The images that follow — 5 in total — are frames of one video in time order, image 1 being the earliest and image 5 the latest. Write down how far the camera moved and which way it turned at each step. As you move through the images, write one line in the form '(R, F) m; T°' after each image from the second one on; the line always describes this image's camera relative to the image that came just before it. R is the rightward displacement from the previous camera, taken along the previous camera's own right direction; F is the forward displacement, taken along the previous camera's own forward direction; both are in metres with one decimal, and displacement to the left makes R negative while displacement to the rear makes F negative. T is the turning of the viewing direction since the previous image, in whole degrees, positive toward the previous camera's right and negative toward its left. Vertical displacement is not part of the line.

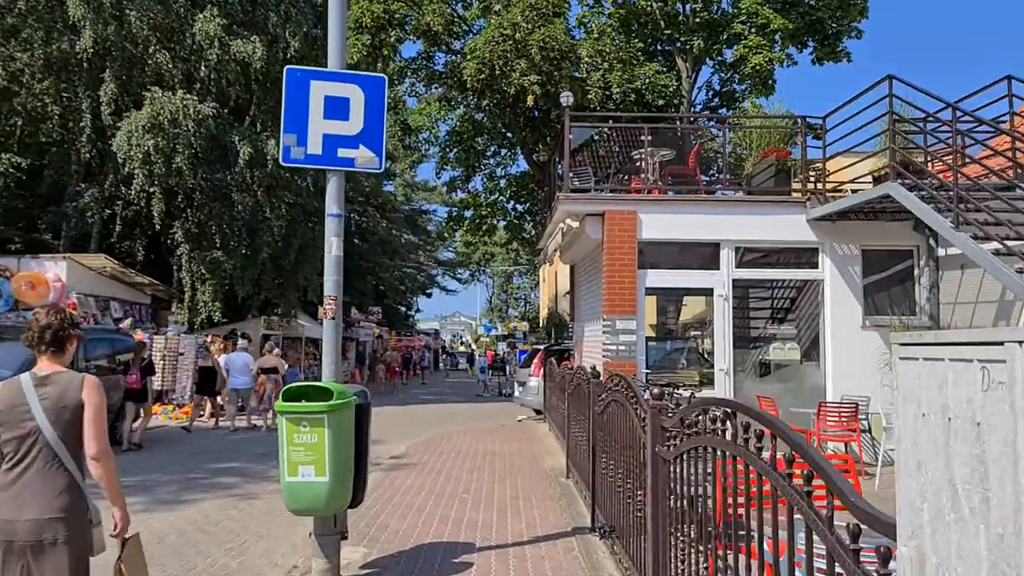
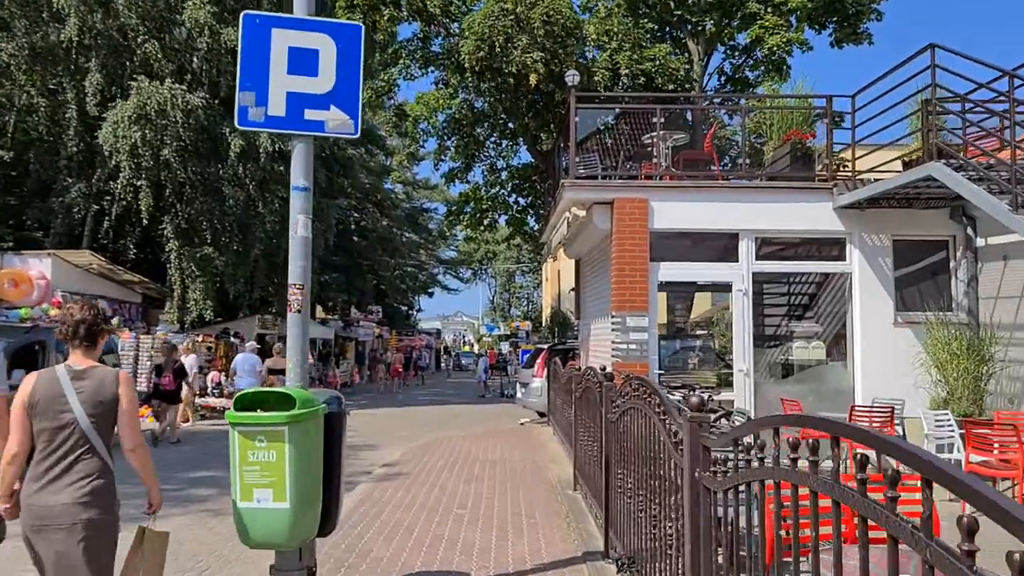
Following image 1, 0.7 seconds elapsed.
(0.0, +0.8) m; 0°
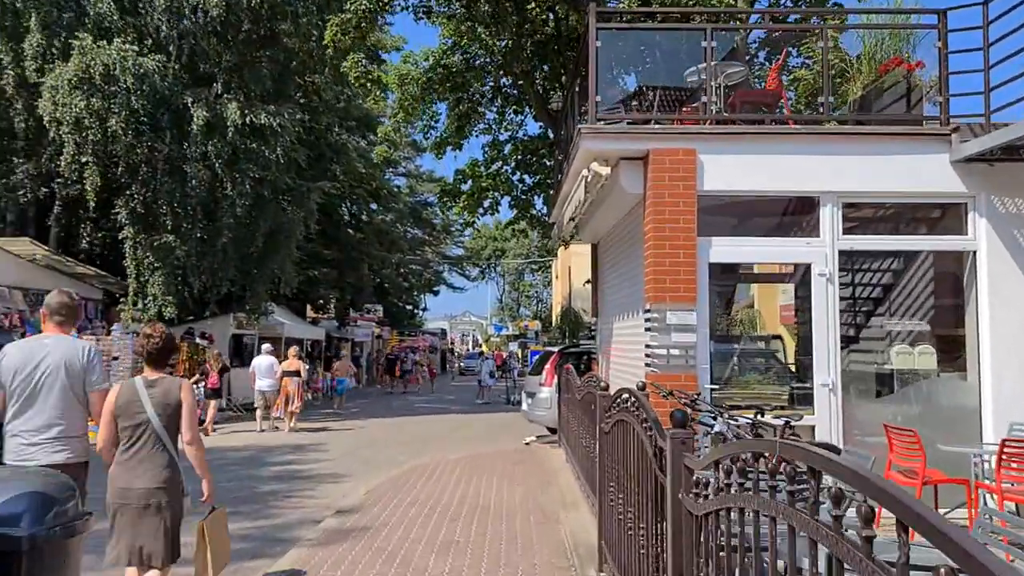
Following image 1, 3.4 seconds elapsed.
(+0.1, +2.7) m; -1°
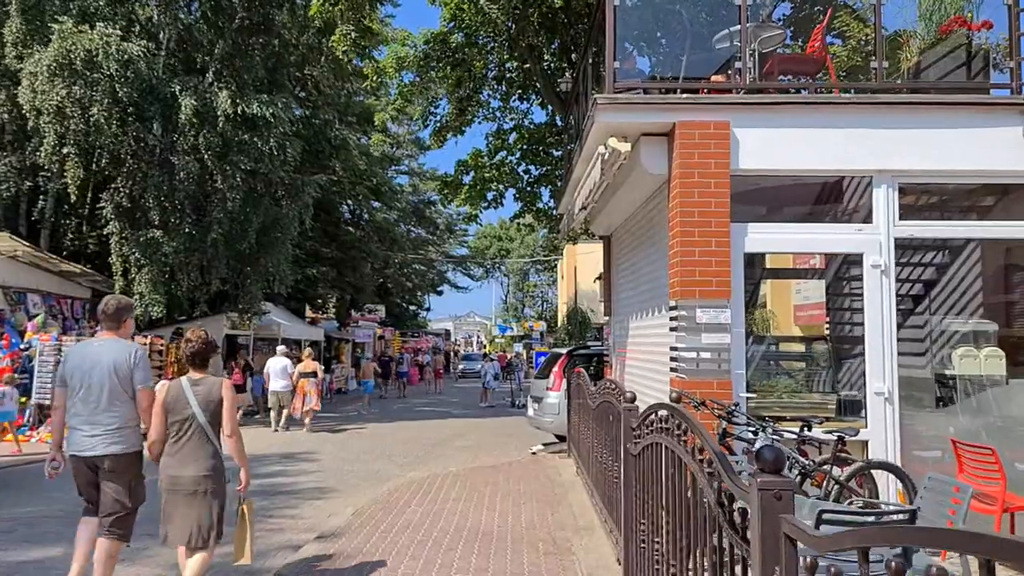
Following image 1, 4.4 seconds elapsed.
(0.0, +1.0) m; 0°
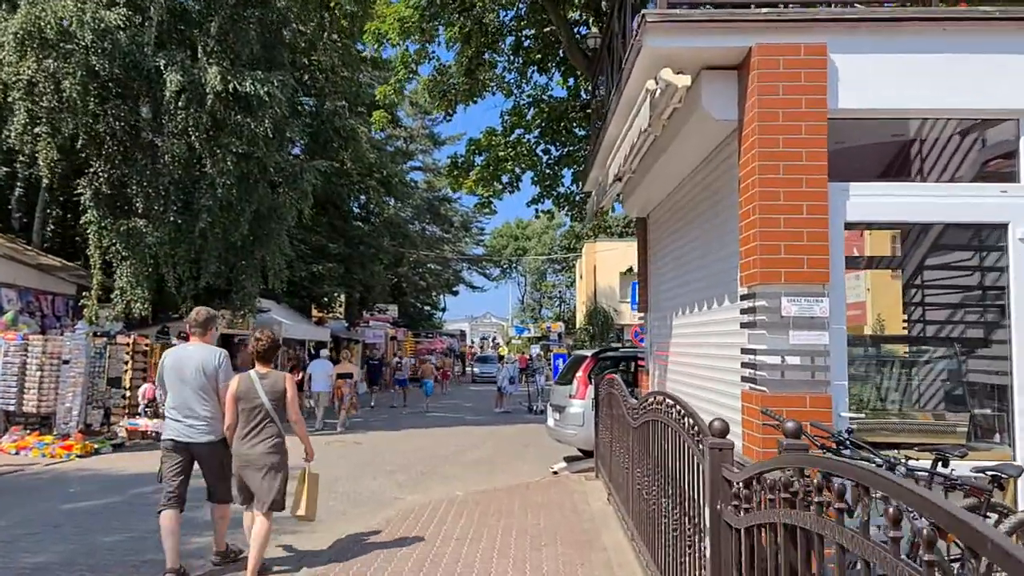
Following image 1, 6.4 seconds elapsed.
(0.0, +1.7) m; -1°
